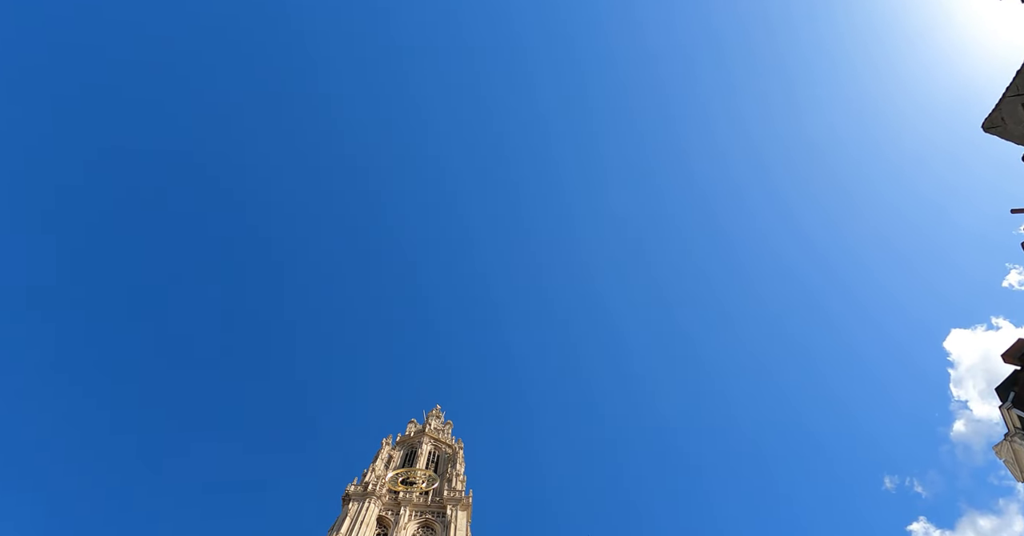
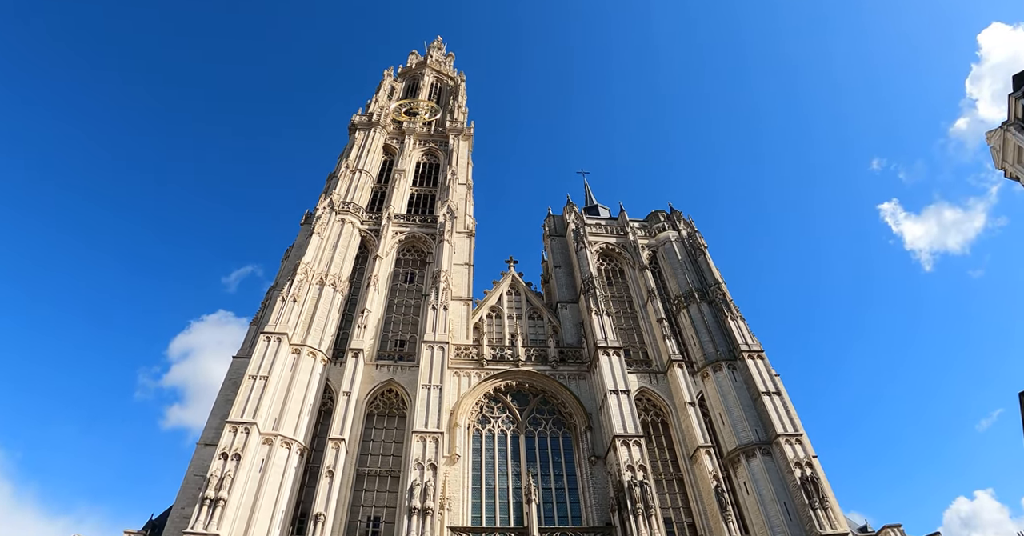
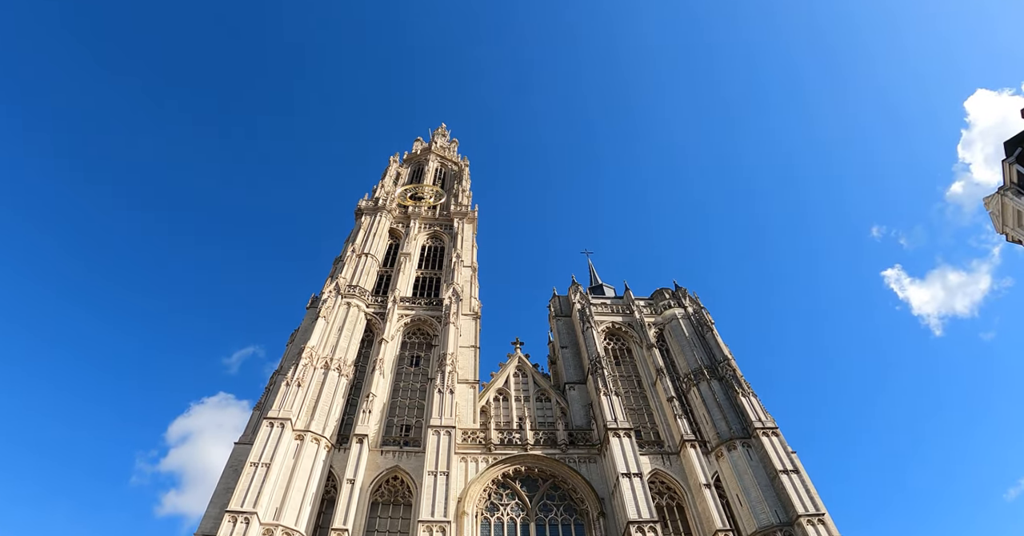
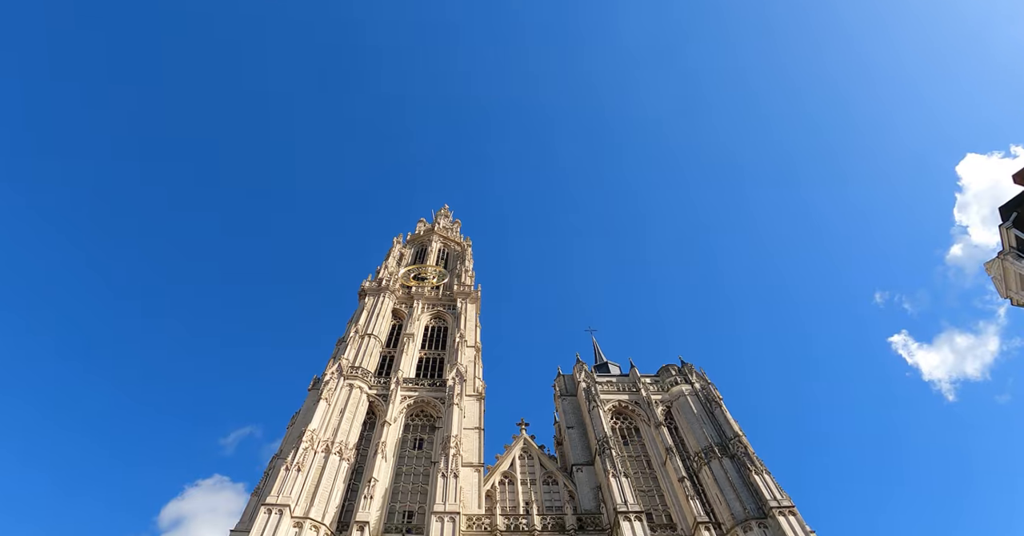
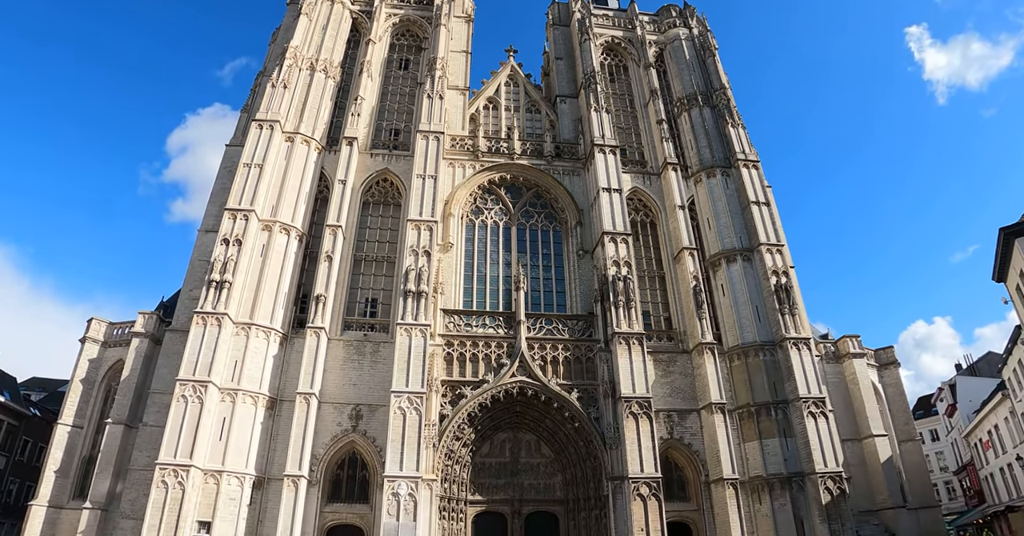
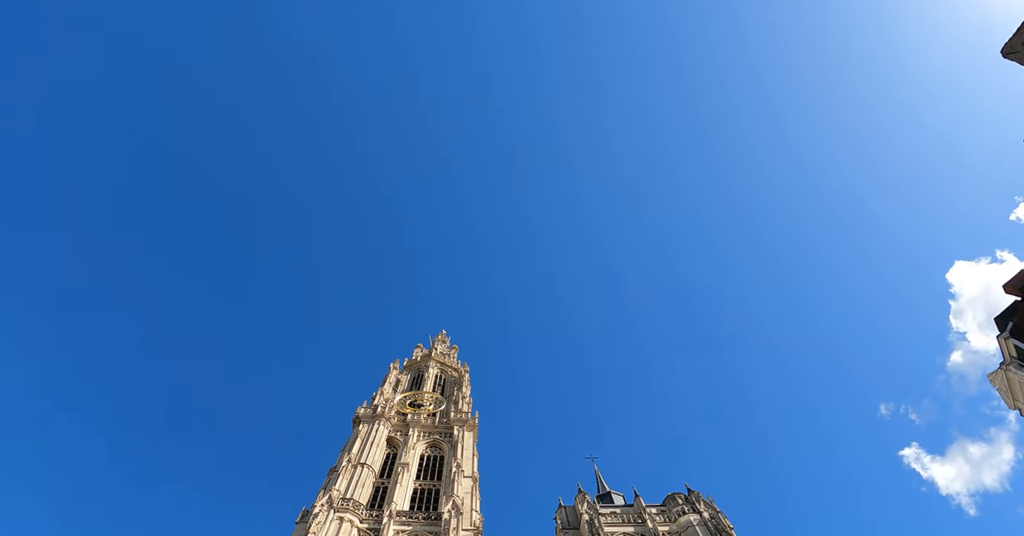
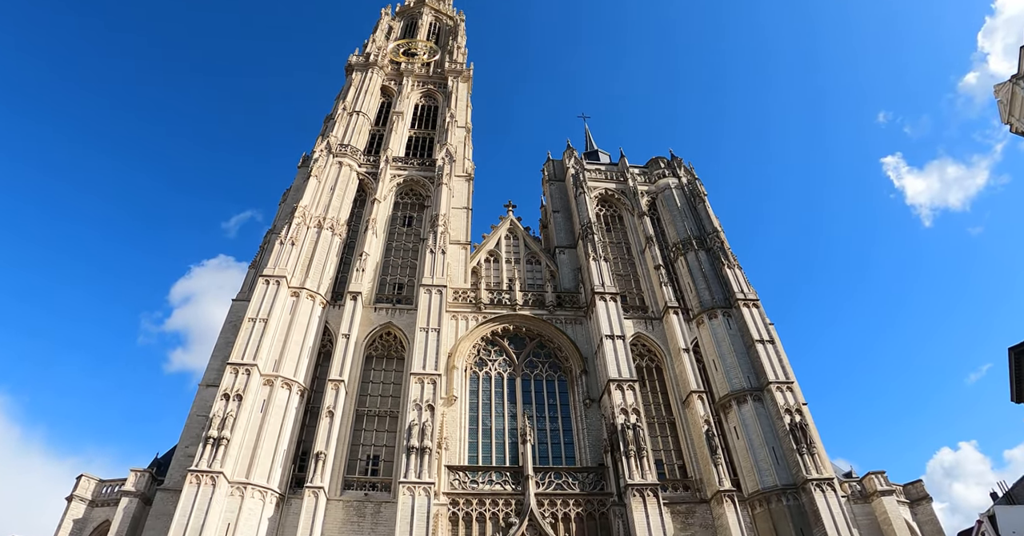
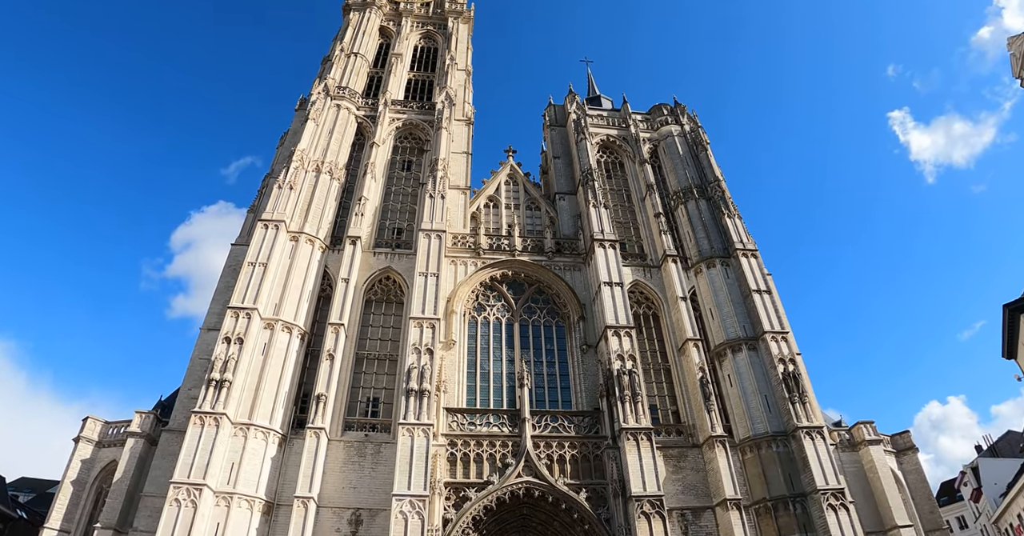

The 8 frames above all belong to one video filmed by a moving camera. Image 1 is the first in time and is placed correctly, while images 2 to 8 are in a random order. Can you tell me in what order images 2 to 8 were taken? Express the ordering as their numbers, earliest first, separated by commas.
6, 4, 3, 2, 7, 8, 5
